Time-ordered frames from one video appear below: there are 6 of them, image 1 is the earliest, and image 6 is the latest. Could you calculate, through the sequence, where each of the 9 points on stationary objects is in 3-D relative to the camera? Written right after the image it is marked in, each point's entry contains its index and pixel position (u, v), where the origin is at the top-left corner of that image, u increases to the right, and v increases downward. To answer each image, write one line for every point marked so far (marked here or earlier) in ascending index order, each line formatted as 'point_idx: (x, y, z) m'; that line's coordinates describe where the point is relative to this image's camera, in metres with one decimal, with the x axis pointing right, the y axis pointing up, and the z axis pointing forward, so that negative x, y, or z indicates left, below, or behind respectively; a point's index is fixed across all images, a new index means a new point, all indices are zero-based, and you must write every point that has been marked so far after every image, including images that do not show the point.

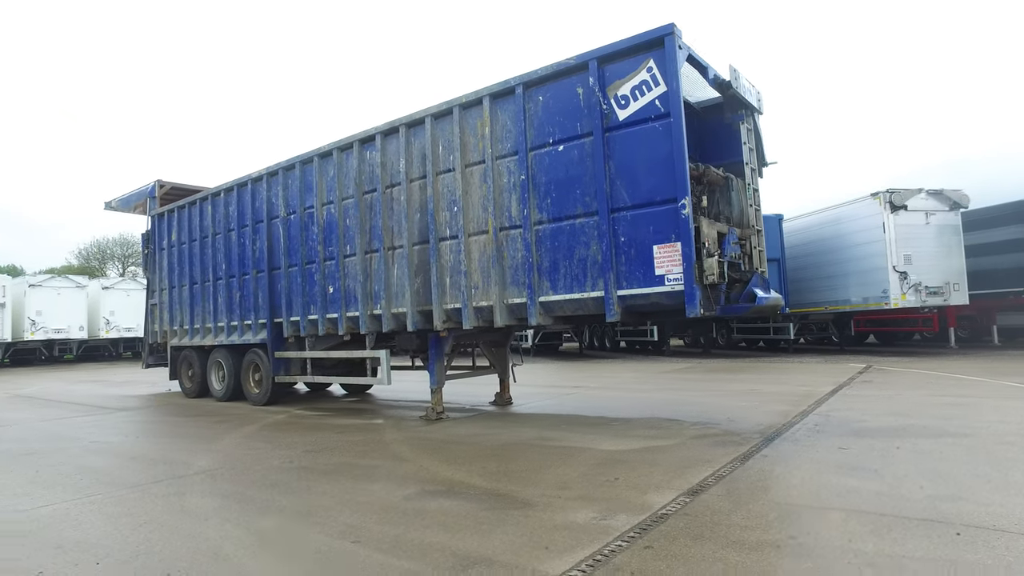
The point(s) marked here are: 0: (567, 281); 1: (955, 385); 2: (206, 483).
0: (+0.6, +0.1, +6.2) m
1: (+6.1, -1.3, +8.4) m
2: (-2.4, -1.5, +4.9) m
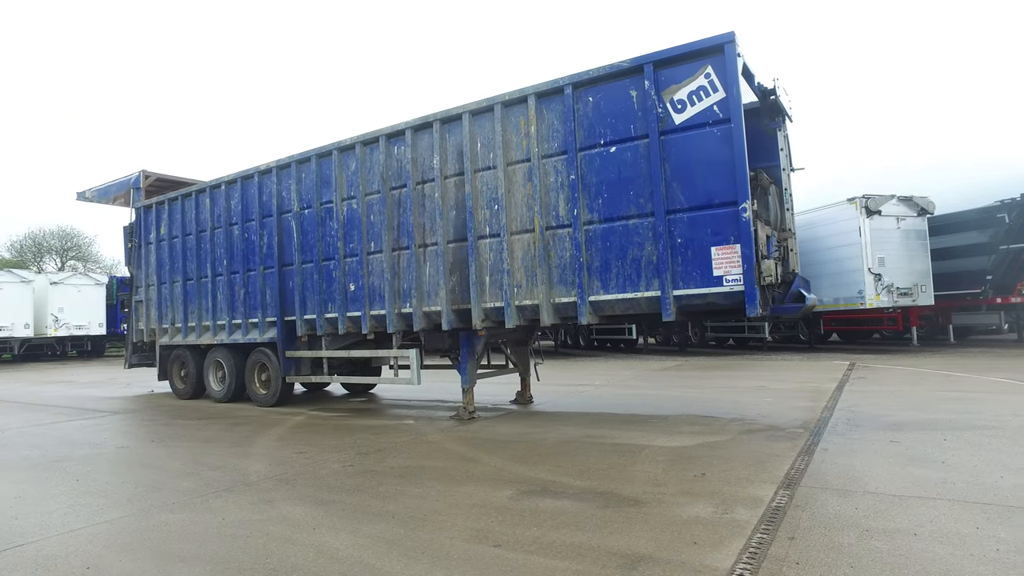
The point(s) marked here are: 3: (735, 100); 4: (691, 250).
0: (+1.1, +0.1, +6.3) m
1: (+6.4, -1.3, +9.0) m
2: (-1.7, -1.5, +4.7) m
3: (+2.0, +1.7, +5.7) m
4: (+1.7, +0.4, +6.0) m
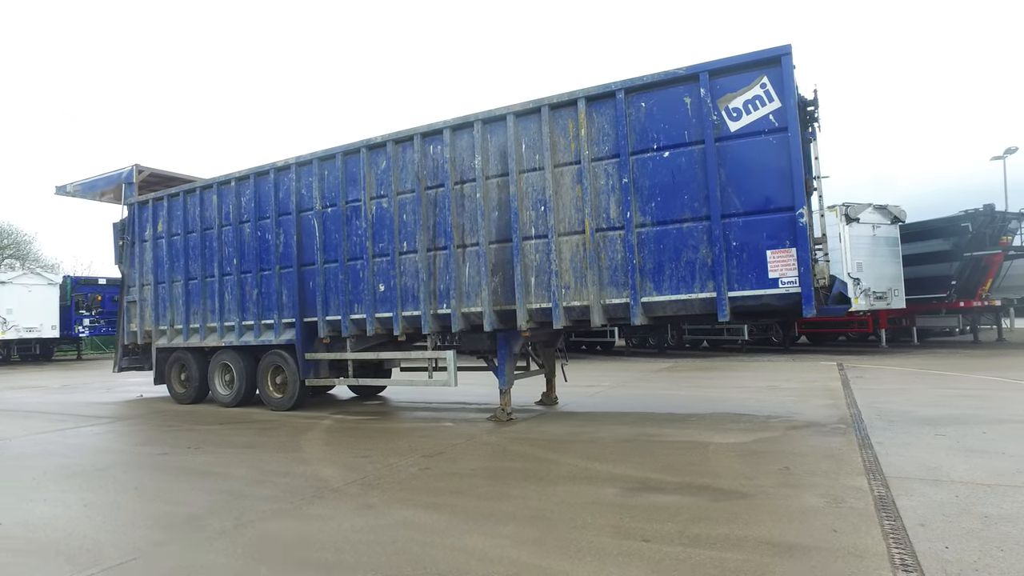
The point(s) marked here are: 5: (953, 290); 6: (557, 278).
0: (+1.7, +0.1, +6.5) m
1: (+6.7, -1.4, +9.6) m
2: (-1.0, -1.5, +4.6) m
3: (+2.7, +1.7, +5.9) m
4: (+2.3, +0.3, +6.2) m
5: (+11.0, -0.1, +15.4) m
6: (+0.5, +0.1, +7.0) m
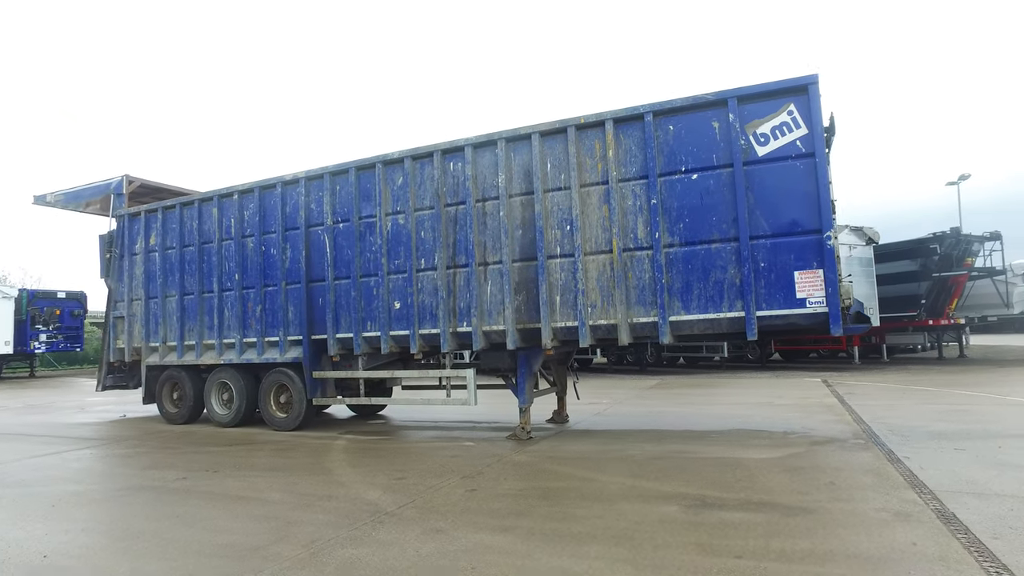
0: (+2.0, -0.1, +6.6) m
1: (+6.8, -1.7, +10.0) m
2: (-0.5, -1.7, +4.5) m
3: (+3.1, +1.5, +6.2) m
4: (+2.7, +0.1, +6.4) m
5: (+10.7, -0.5, +16.2) m
6: (+0.8, -0.1, +7.0) m
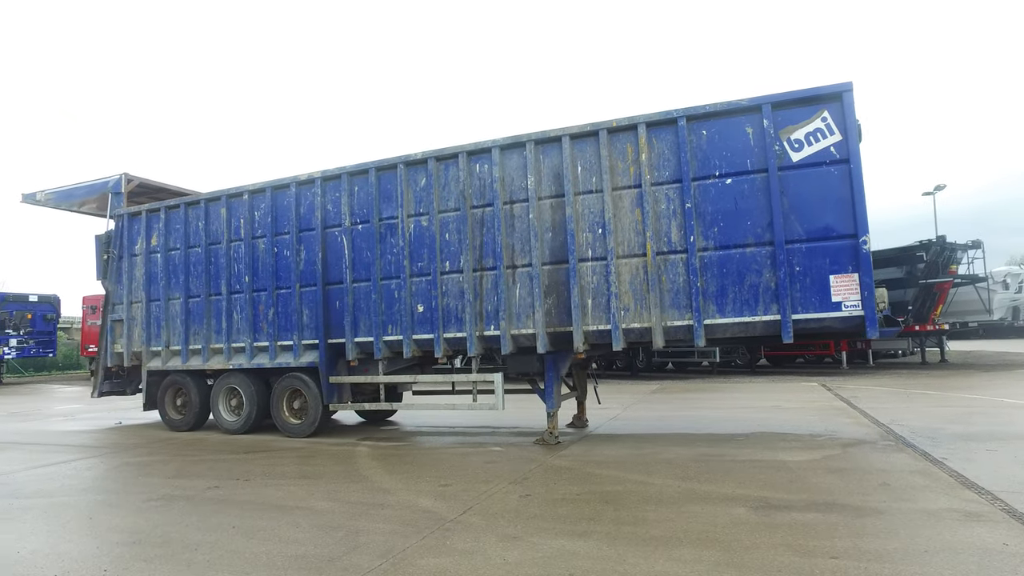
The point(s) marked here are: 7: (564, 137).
0: (+2.4, -0.2, +6.7) m
1: (+7.0, -1.8, +10.3) m
2: (0.0, -1.7, +4.4) m
3: (+3.5, +1.5, +6.3) m
4: (+3.1, +0.1, +6.5) m
5: (+10.6, -0.7, +16.6) m
6: (+1.2, -0.1, +7.0) m
7: (+0.6, +1.8, +7.3) m
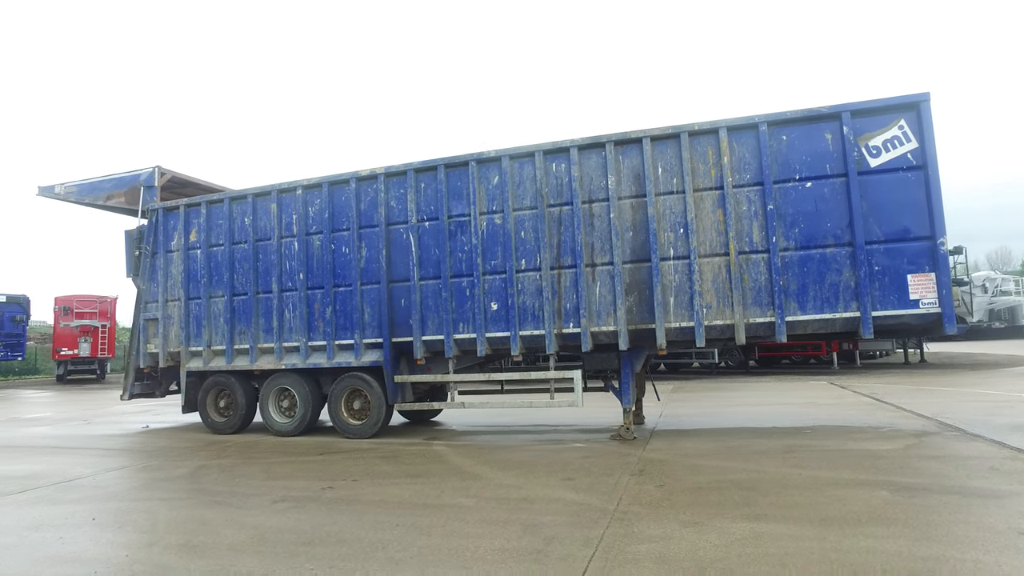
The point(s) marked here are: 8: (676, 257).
0: (+3.4, -0.2, +7.0) m
1: (+7.7, -1.8, +10.9) m
2: (+1.2, -1.6, +4.5) m
3: (+4.5, +1.5, +6.7) m
4: (+4.1, +0.1, +6.8) m
5: (+10.8, -0.8, +17.6) m
6: (+2.2, -0.1, +7.2) m
7: (+1.6, +1.8, +7.4) m
8: (+1.9, +0.4, +7.3) m
